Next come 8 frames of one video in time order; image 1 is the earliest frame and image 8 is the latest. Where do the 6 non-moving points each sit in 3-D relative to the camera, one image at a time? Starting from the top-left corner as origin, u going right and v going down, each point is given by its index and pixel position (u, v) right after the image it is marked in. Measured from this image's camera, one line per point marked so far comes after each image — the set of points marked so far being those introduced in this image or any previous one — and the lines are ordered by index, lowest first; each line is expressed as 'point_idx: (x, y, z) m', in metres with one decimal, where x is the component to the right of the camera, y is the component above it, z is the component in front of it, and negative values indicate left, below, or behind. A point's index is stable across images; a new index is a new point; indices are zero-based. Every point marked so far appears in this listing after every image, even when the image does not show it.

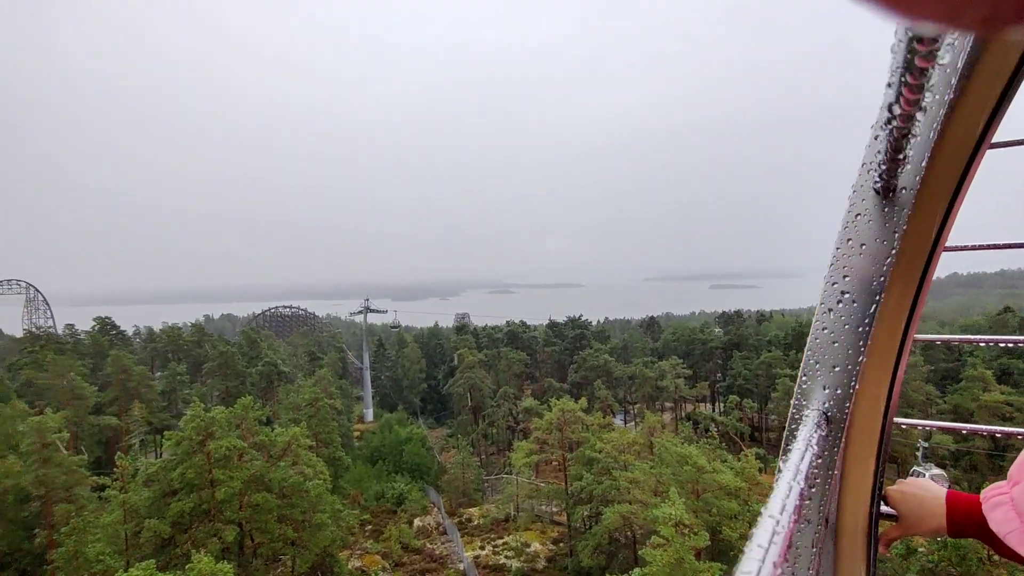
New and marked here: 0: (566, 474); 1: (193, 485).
0: (+2.0, -6.7, +19.7) m
1: (-7.3, -4.5, +12.6) m
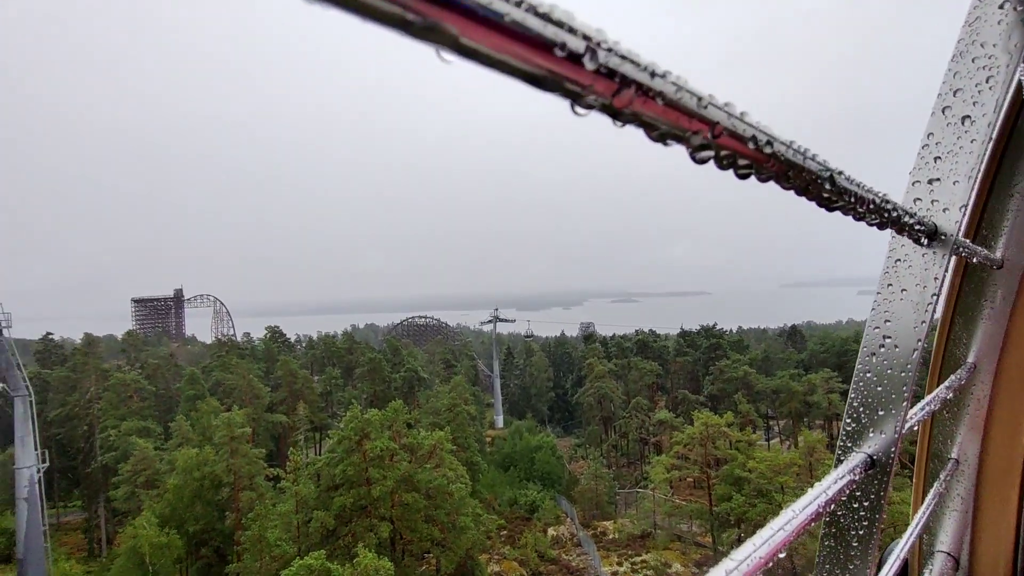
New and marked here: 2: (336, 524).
0: (+6.7, -6.9, +18.5) m
1: (-3.9, -4.8, +13.6) m
2: (-4.2, -5.7, +13.2) m
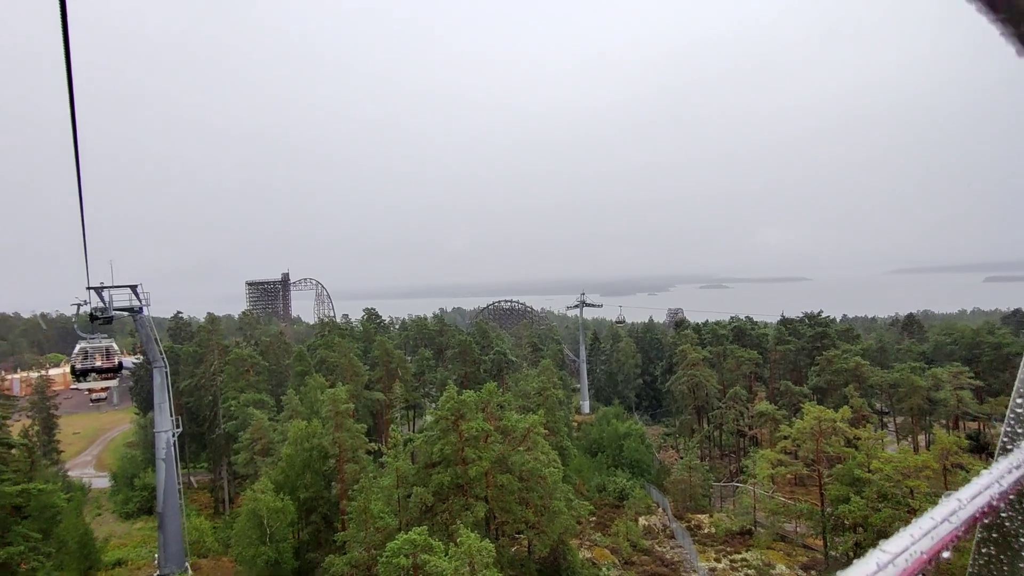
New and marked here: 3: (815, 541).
0: (+9.7, -6.4, +17.1) m
1: (-1.6, -4.4, +13.8) m
2: (-1.9, -5.3, +13.6) m
3: (+11.0, -9.2, +19.9) m
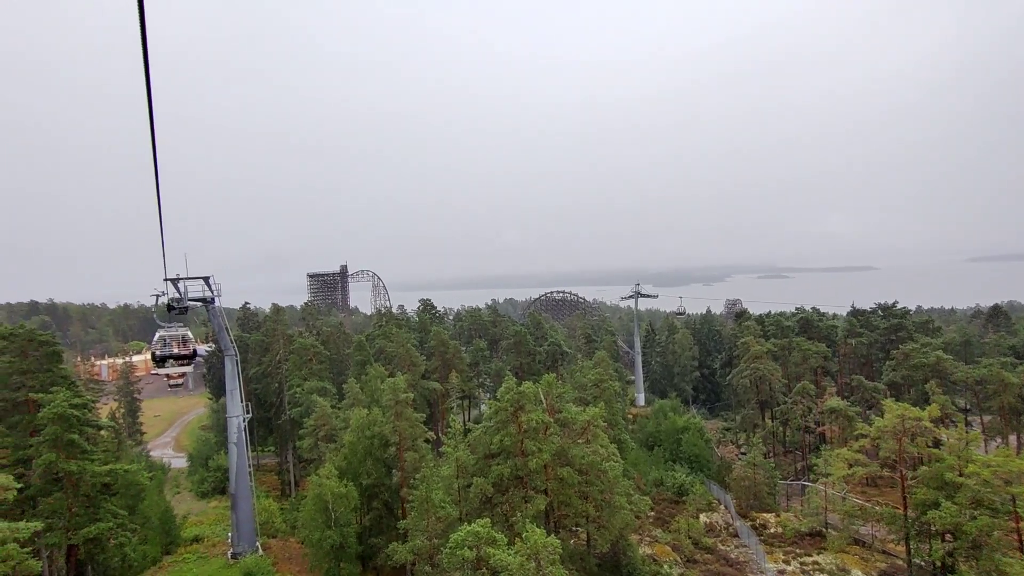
0: (+11.4, -6.1, +15.9) m
1: (0.0, -4.1, +13.7) m
2: (-0.4, -5.0, +13.5) m
3: (+13.0, -8.8, +18.7) m
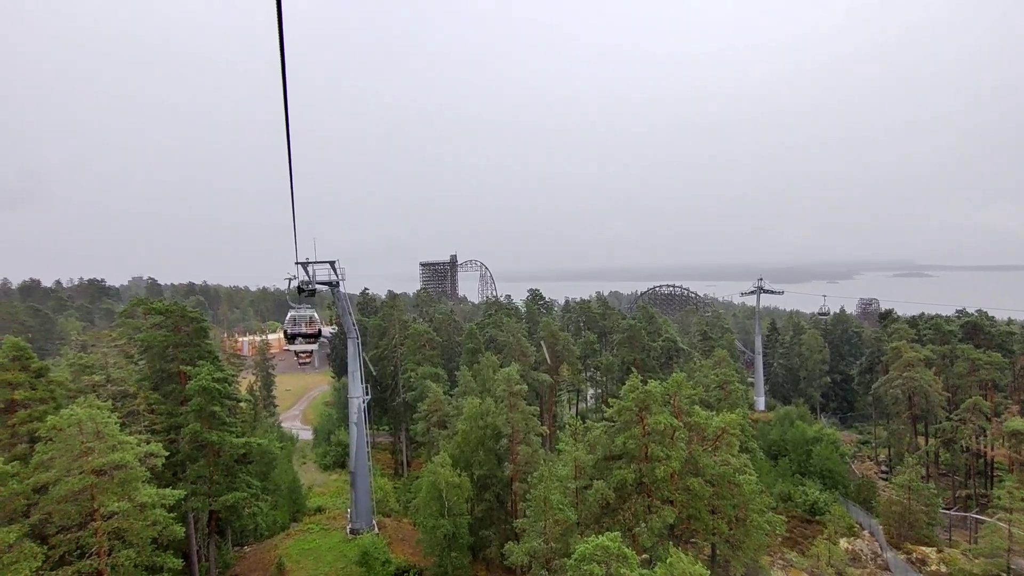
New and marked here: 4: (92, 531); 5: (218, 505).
0: (+14.5, -6.1, +12.6) m
1: (+2.8, -3.9, +12.6) m
2: (+2.4, -4.8, +12.5) m
3: (+16.5, -8.8, +15.1) m
4: (-6.2, -3.6, +8.1) m
5: (-6.9, -5.1, +12.8) m
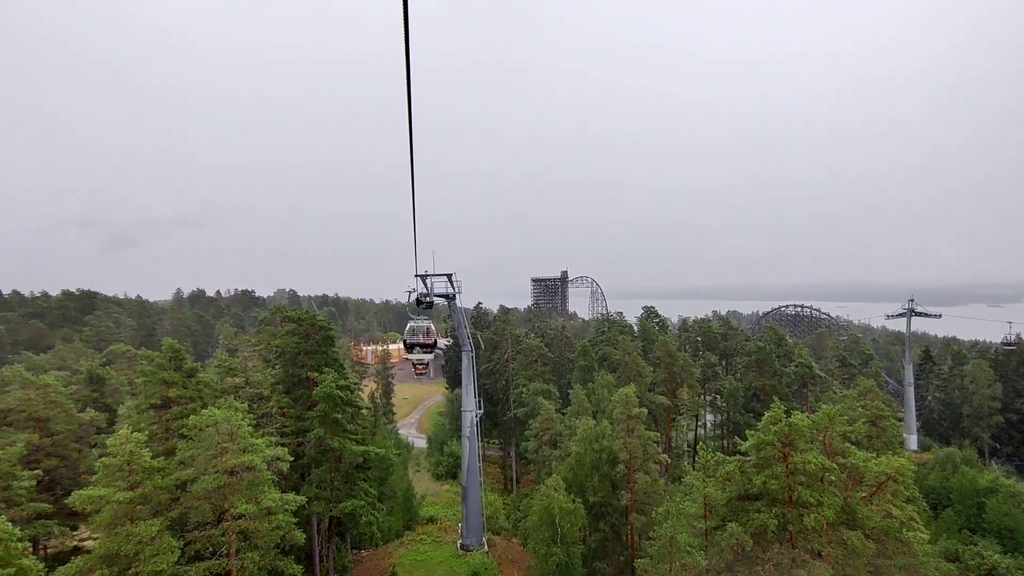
0: (+16.7, -6.6, +8.7) m
1: (+5.3, -4.2, +11.0) m
2: (+4.8, -5.1, +10.9) m
3: (+19.1, -9.4, +10.6) m
4: (-4.4, -3.7, +8.4) m
5: (-4.2, -5.4, +13.1) m
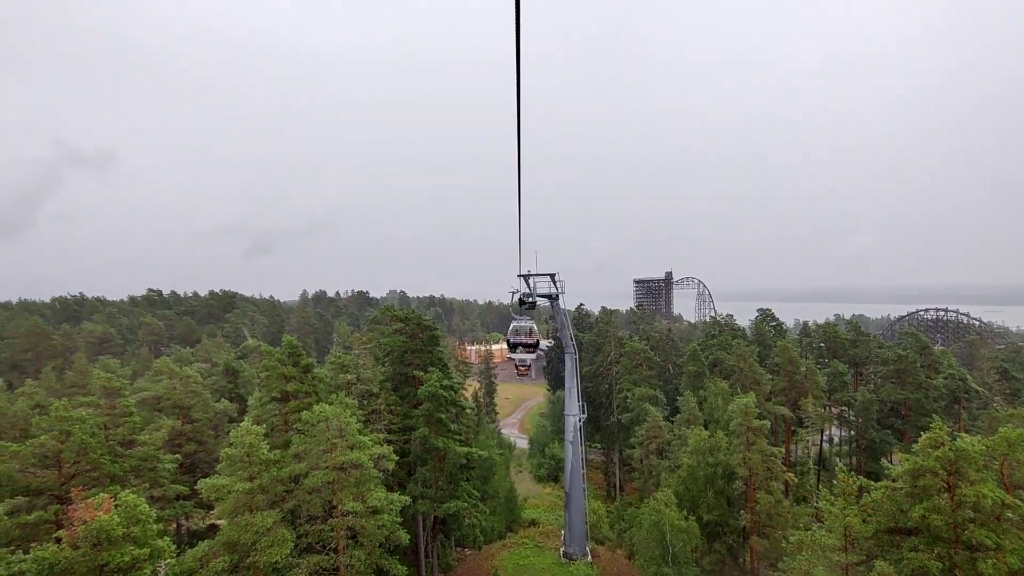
0: (+18.0, -6.6, +4.9) m
1: (+7.2, -4.2, +9.3) m
2: (+6.8, -5.1, +9.3) m
3: (+20.7, -9.4, +6.3) m
4: (-2.8, -3.7, +8.5) m
5: (-1.7, -5.4, +13.1) m
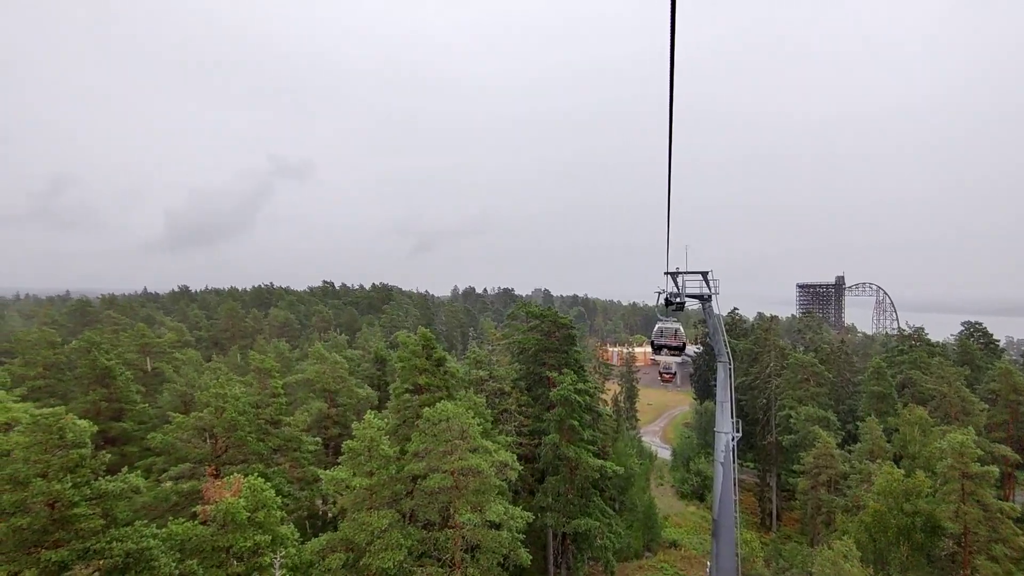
0: (+18.2, -7.0, -0.9) m
1: (+9.0, -4.4, +6.1) m
2: (+8.5, -5.2, +6.2) m
3: (+21.1, -9.9, -0.2) m
4: (-0.9, -3.6, +7.9) m
5: (+1.3, -5.3, +12.1) m
